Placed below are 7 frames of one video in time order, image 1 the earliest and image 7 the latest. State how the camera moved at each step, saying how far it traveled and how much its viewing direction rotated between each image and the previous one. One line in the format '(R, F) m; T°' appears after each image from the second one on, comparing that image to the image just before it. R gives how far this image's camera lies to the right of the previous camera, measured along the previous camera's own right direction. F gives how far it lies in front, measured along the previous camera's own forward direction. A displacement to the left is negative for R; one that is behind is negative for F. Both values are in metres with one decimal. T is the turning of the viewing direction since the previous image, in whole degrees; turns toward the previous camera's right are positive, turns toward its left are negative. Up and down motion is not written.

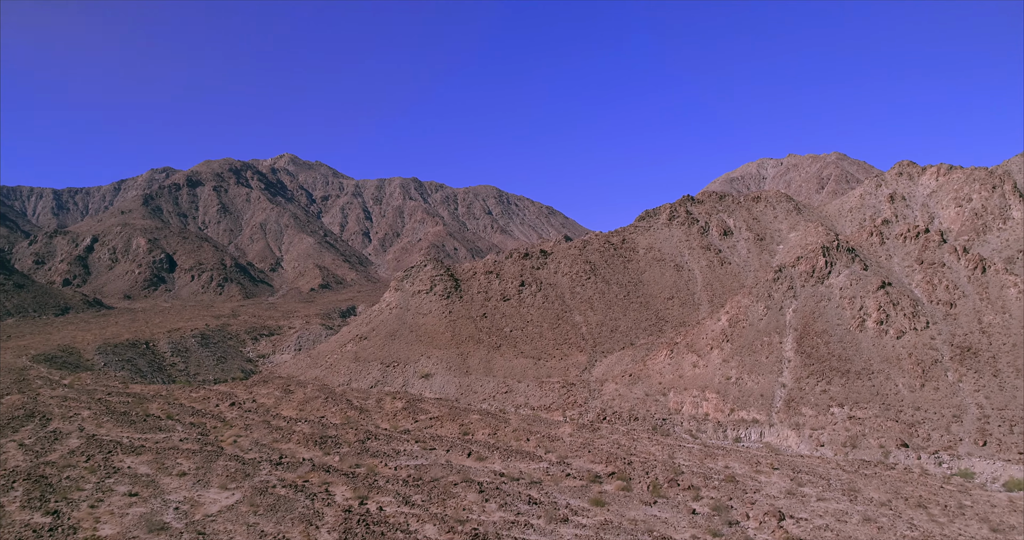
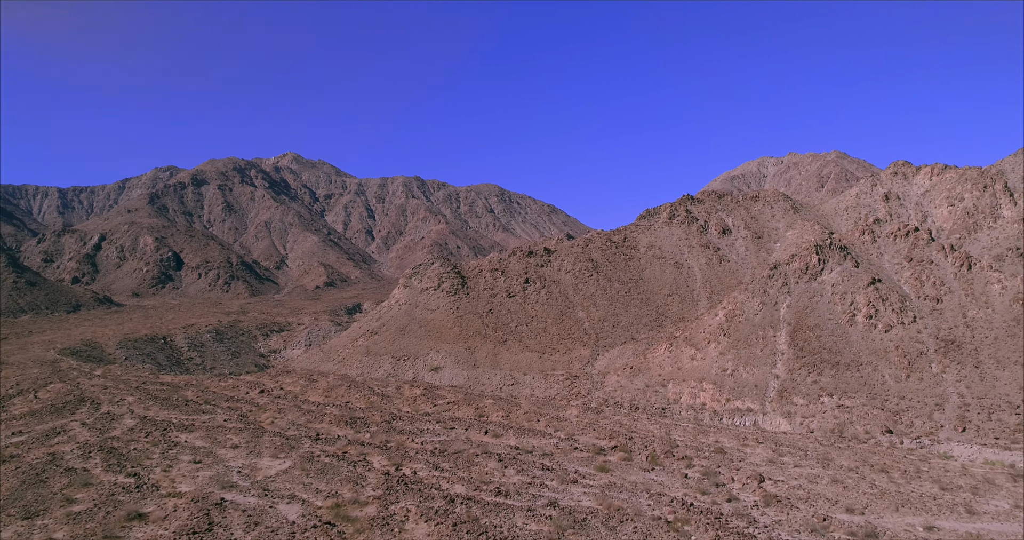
(-0.3, -1.8) m; 0°
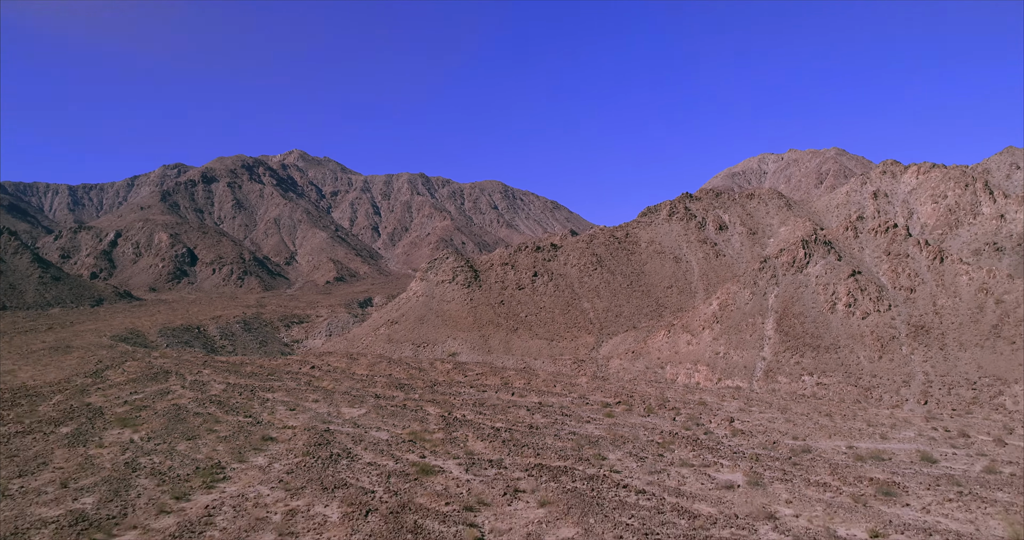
(-0.6, -3.9) m; 0°
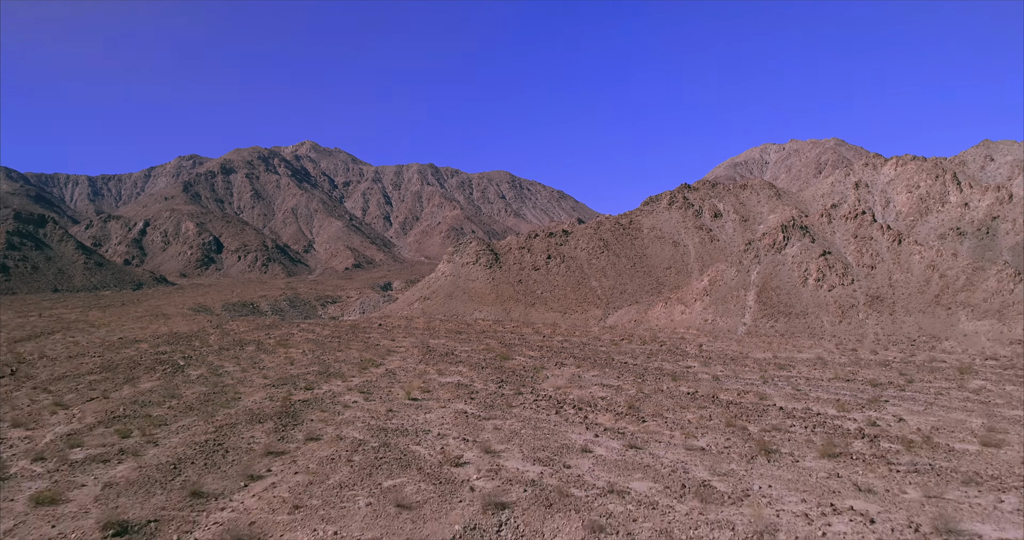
(-1.2, -7.7) m; 0°
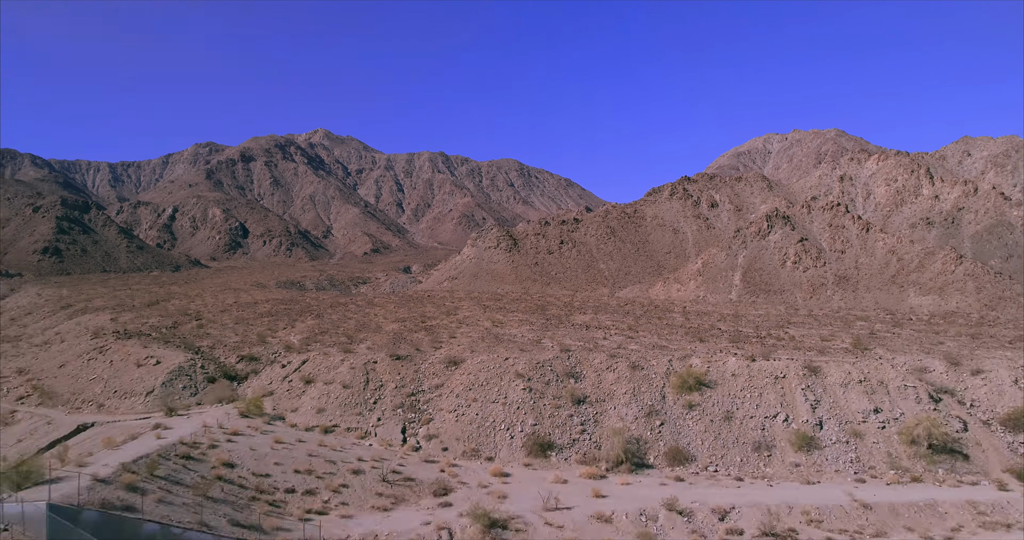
(-1.3, -8.3) m; 0°
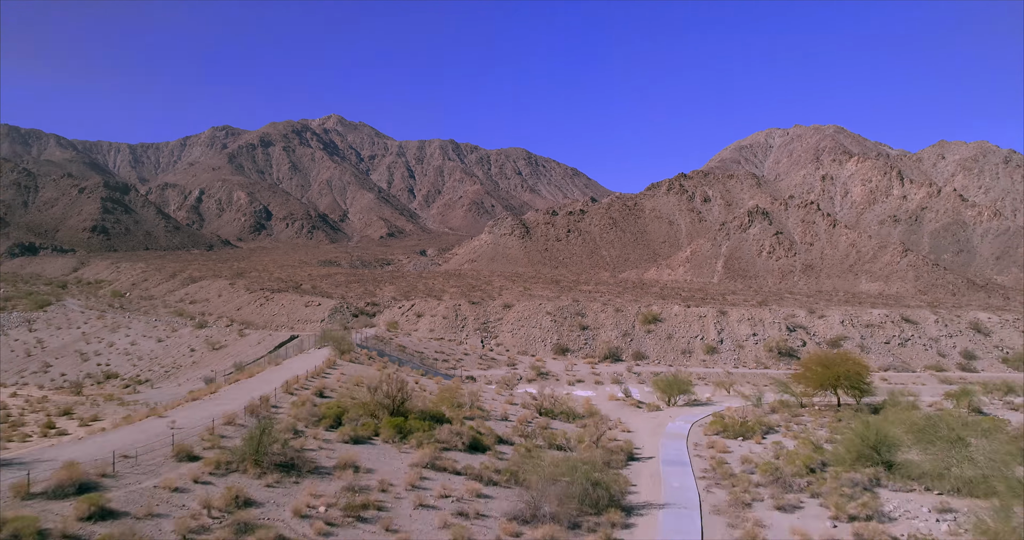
(-1.0, -9.6) m; 0°
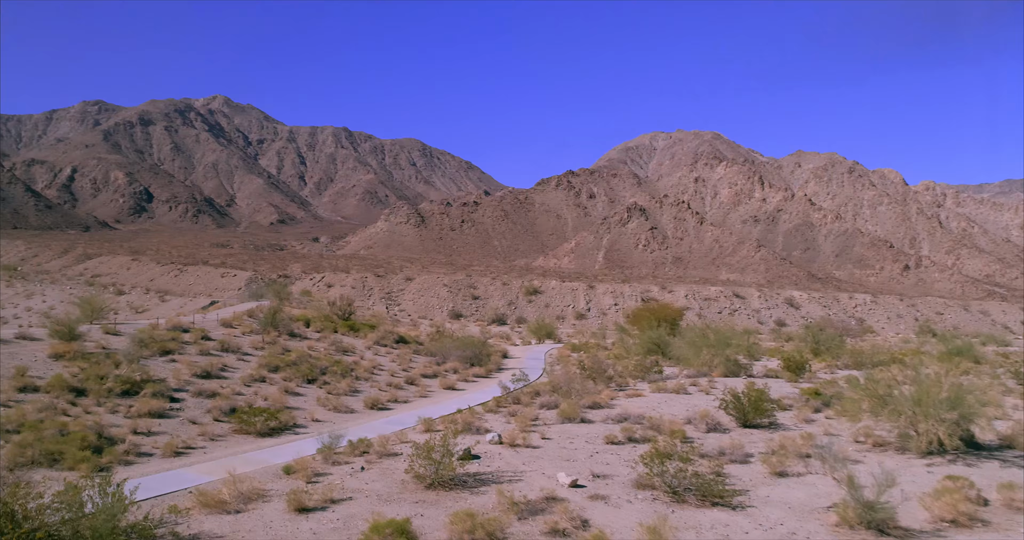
(-0.4, -3.8) m; +9°
